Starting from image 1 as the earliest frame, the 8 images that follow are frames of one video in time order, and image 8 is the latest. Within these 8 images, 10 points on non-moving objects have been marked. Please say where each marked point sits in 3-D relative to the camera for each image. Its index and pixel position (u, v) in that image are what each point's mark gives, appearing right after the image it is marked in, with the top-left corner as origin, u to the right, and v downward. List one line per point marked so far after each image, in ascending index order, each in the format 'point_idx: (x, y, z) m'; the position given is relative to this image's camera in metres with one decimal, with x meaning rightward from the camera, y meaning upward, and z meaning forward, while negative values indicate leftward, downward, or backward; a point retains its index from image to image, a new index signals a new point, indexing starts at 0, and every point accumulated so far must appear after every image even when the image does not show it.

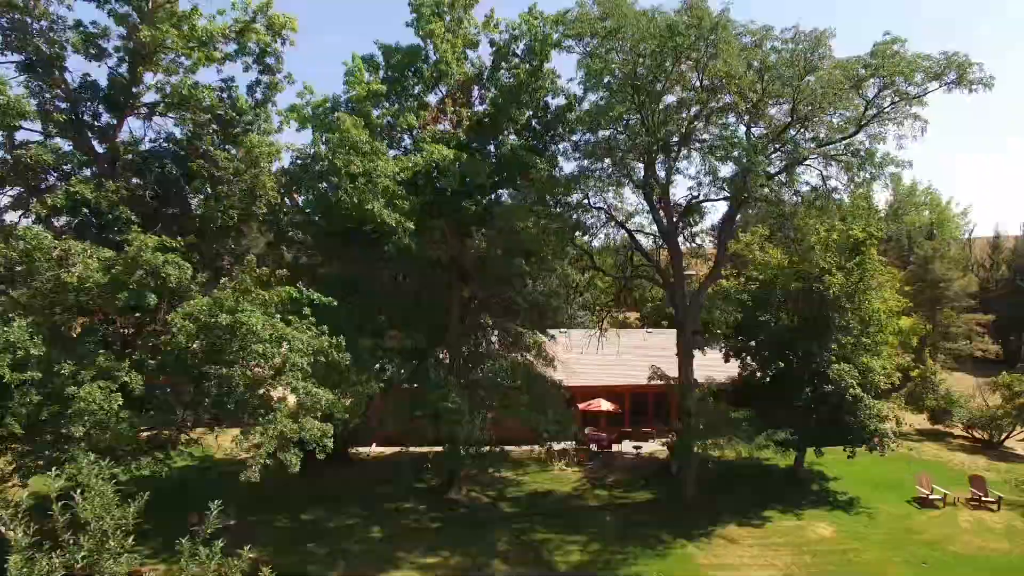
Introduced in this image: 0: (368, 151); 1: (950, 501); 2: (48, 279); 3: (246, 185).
0: (-1.9, +1.8, +9.0) m
1: (+7.4, -3.6, +11.6) m
2: (-4.8, 0.0, +6.9) m
3: (-3.2, +1.2, +8.3) m
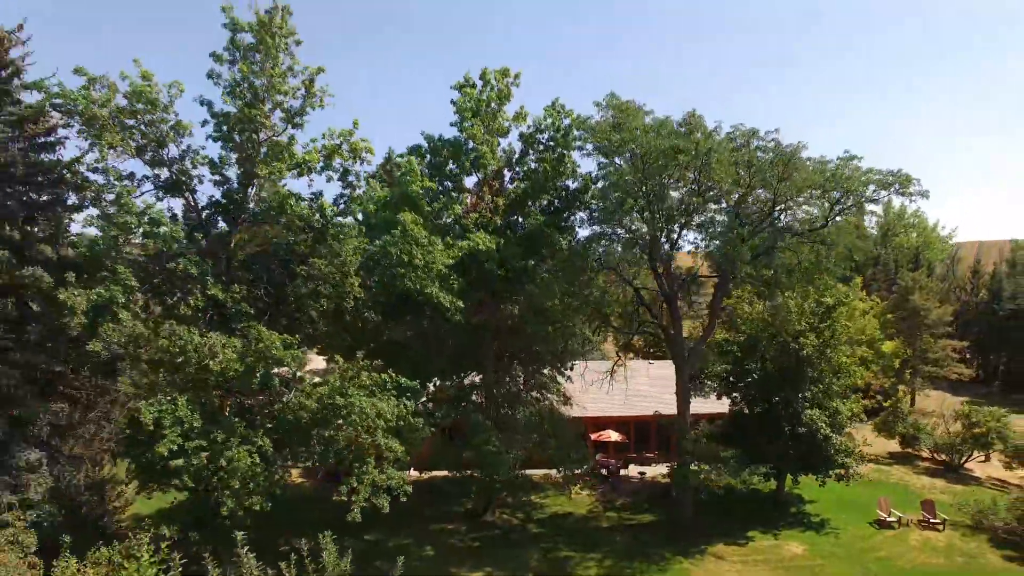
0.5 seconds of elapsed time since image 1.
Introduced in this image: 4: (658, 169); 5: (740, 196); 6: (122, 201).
0: (-1.4, +0.7, +11.3) m
1: (+7.9, -4.7, +13.8) m
2: (-4.3, -1.1, +9.2) m
3: (-2.7, +0.1, +10.5) m
4: (+2.8, +1.9, +13.2) m
5: (+4.4, +1.7, +13.2) m
6: (-5.5, +1.0, +10.0) m
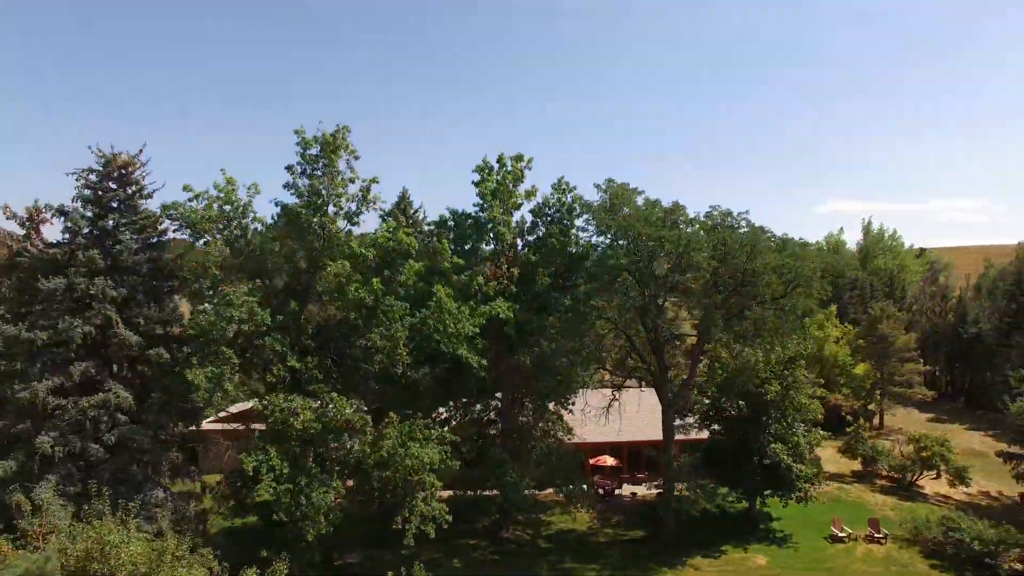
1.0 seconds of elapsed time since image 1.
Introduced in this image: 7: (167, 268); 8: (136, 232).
0: (-1.1, -0.6, +13.8) m
1: (+8.2, -6.0, +16.5) m
2: (-4.0, -2.4, +11.7) m
3: (-2.4, -1.2, +13.1) m
4: (+3.1, +0.6, +15.8) m
5: (+4.7, +0.5, +15.8) m
6: (-5.2, -0.3, +12.5) m
7: (-6.2, +0.3, +12.3) m
8: (-6.6, +0.9, +12.1) m
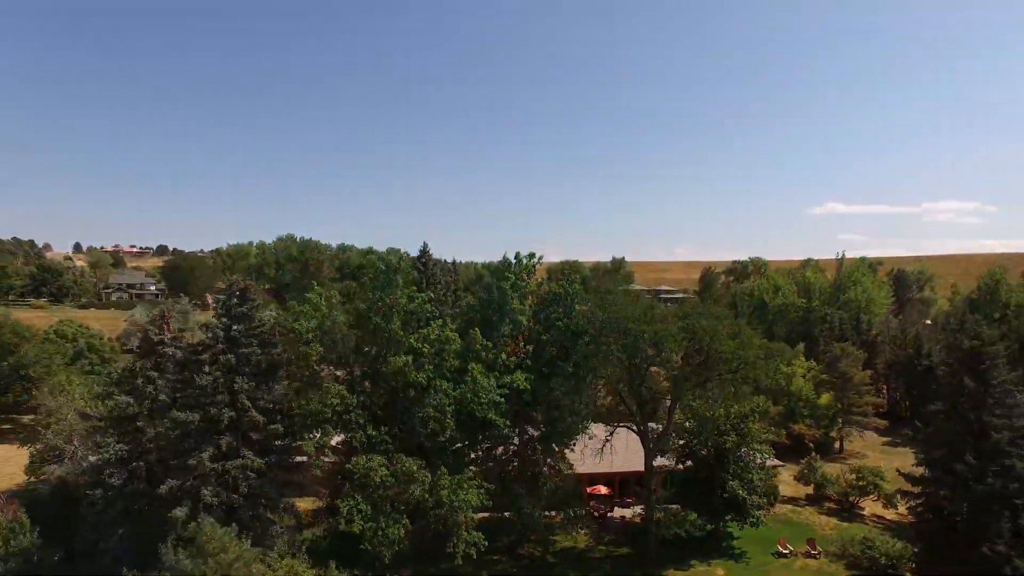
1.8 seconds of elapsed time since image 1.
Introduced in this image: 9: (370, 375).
0: (-0.6, -2.7, +18.3) m
1: (+8.7, -8.1, +20.9) m
2: (-3.5, -4.5, +16.1) m
3: (-1.9, -3.3, +17.5) m
4: (+3.6, -1.5, +20.3) m
5: (+5.1, -1.7, +20.3) m
6: (-4.7, -2.4, +17.0) m
7: (-5.8, -1.8, +16.8) m
8: (-6.2, -1.2, +16.6) m
9: (-3.6, -2.5, +18.1) m
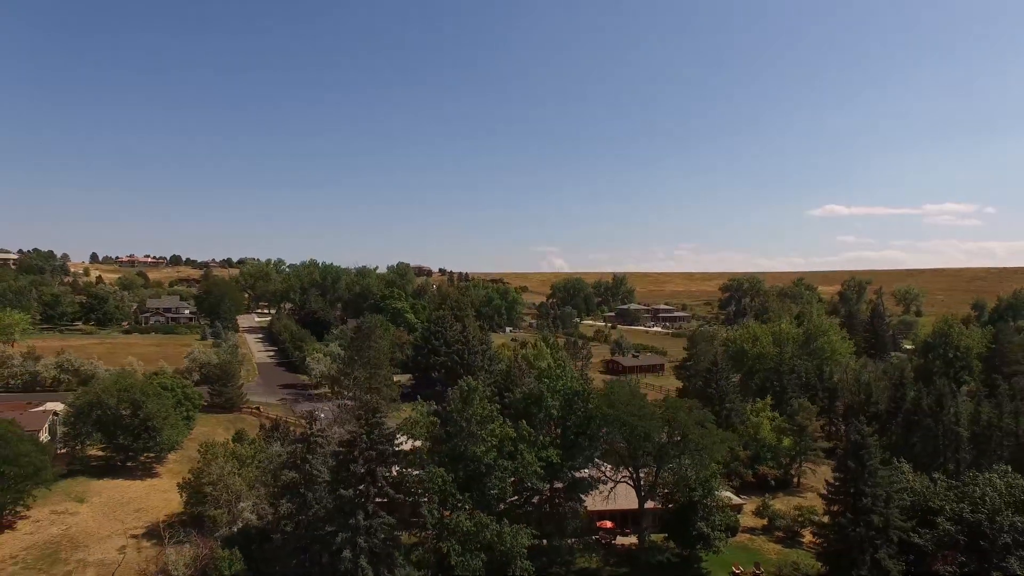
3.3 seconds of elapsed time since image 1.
0: (+0.8, -6.9, +27.0) m
1: (+10.1, -12.4, +29.7) m
2: (-2.1, -8.7, +24.9) m
3: (-0.5, -7.5, +26.3) m
4: (+5.0, -5.7, +29.0) m
5: (+6.6, -5.9, +29.0) m
6: (-3.3, -6.7, +25.7) m
7: (-4.3, -6.0, +25.5) m
8: (-4.7, -5.5, +25.4) m
9: (-2.1, -6.7, +26.8) m
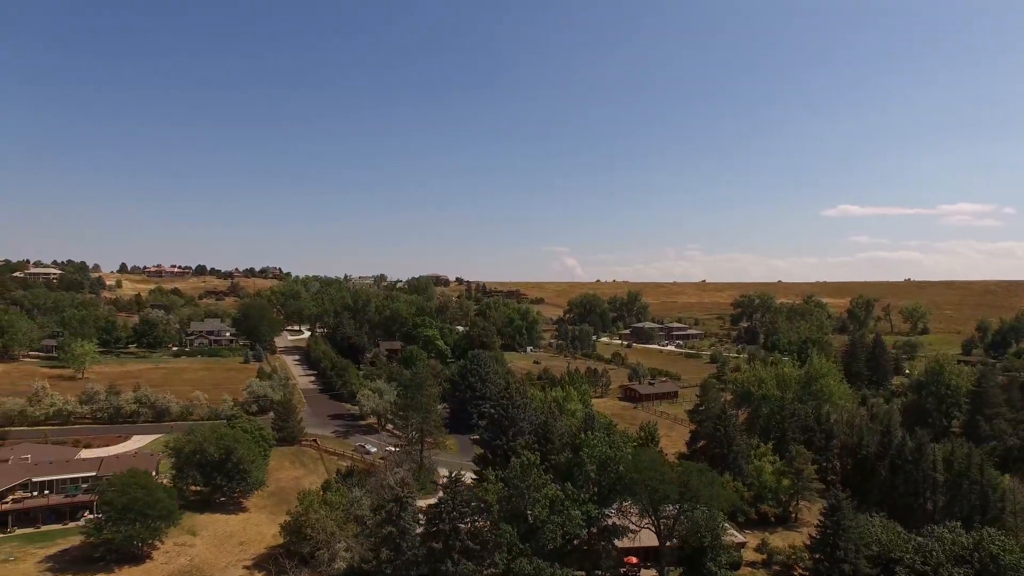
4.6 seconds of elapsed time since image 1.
0: (+3.2, -11.5, +34.2) m
1: (+12.6, -16.9, +36.7) m
2: (+0.3, -13.3, +32.1) m
3: (+1.9, -12.1, +33.4) m
4: (+7.5, -10.3, +36.1) m
5: (+9.0, -10.5, +36.1) m
6: (-0.9, -11.2, +33.0) m
7: (-2.0, -10.6, +32.8) m
8: (-2.4, -10.0, +32.6) m
9: (+0.3, -11.3, +34.1) m
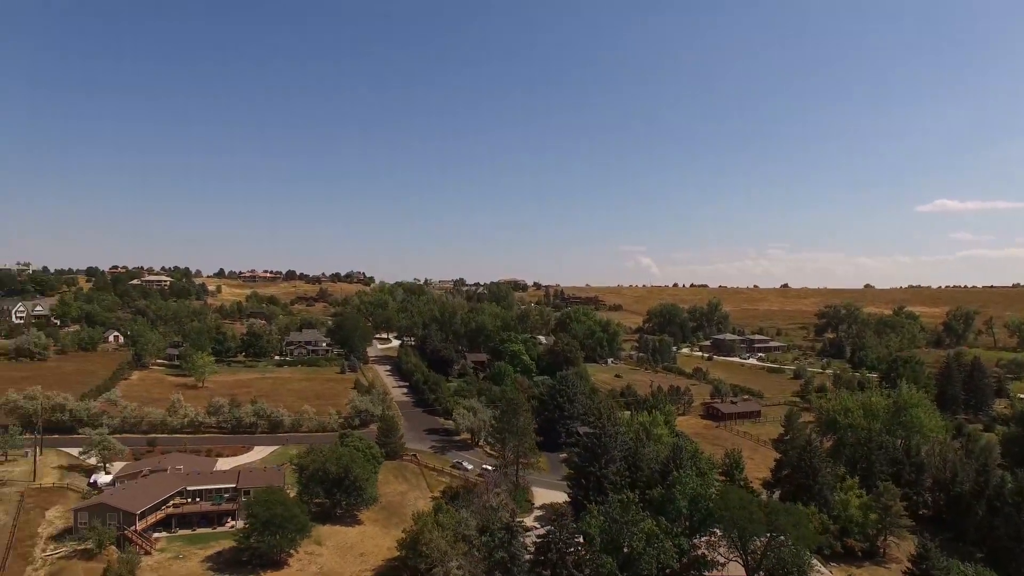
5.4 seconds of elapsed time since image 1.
0: (+8.7, -14.4, +37.3) m
1: (+18.2, -19.8, +38.8) m
2: (+5.5, -16.1, +35.6) m
3: (+7.3, -15.0, +36.7) m
4: (+13.1, -13.2, +38.8) m
5: (+14.6, -13.4, +38.6) m
6: (+4.4, -14.1, +36.6) m
7: (+3.3, -13.5, +36.5) m
8: (+2.9, -12.9, +36.4) m
9: (+5.7, -14.2, +37.5) m
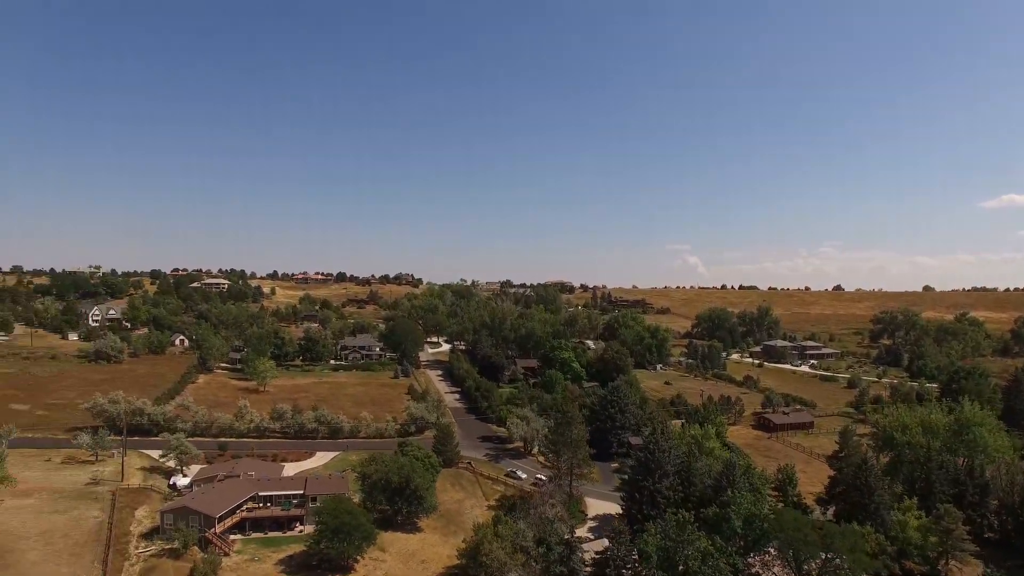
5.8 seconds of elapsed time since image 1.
0: (+12.0, -15.9, +38.4) m
1: (+21.6, -21.3, +39.2) m
2: (+8.8, -17.6, +36.8) m
3: (+10.6, -16.4, +37.9) m
4: (+16.5, -14.7, +39.5) m
5: (+18.0, -14.8, +39.3) m
6: (+7.7, -15.6, +37.9) m
7: (+6.6, -14.9, +37.9) m
8: (+6.2, -14.4, +37.8) m
9: (+9.0, -15.6, +38.8) m
